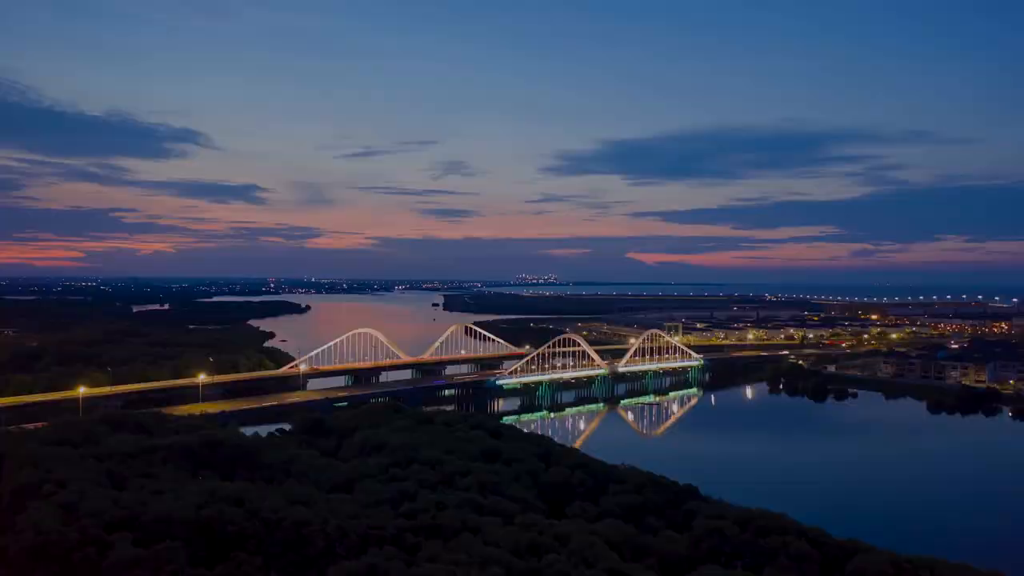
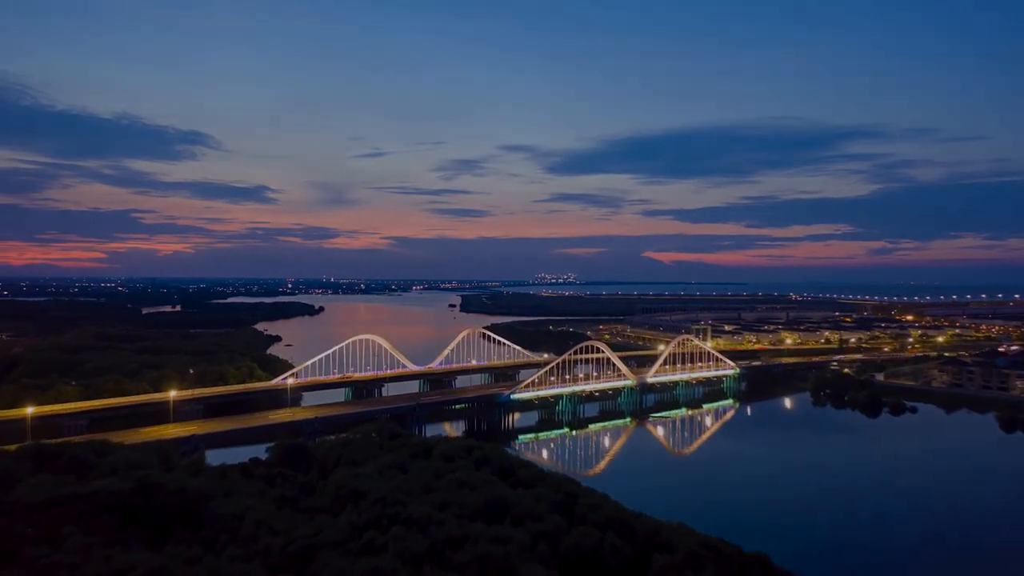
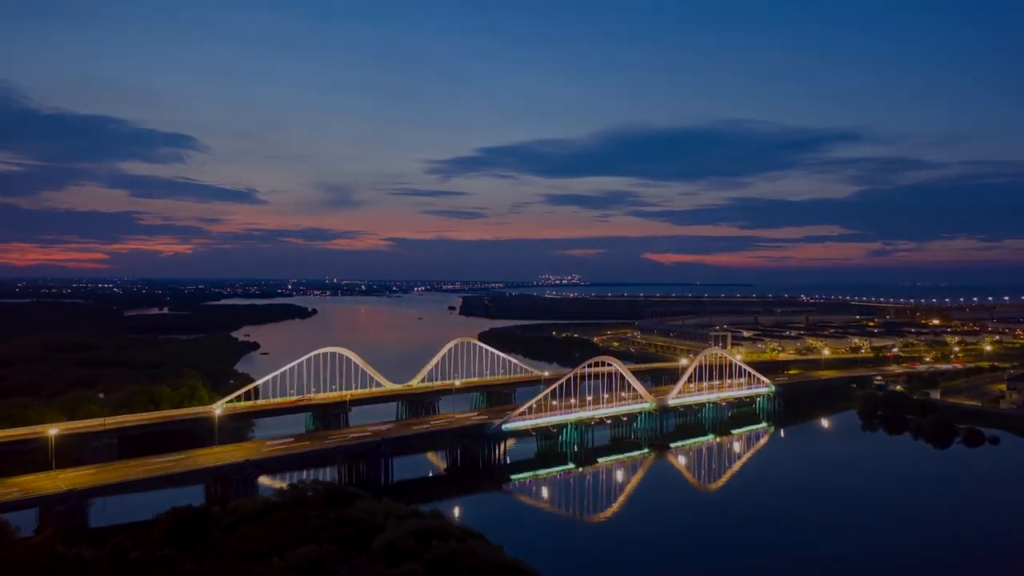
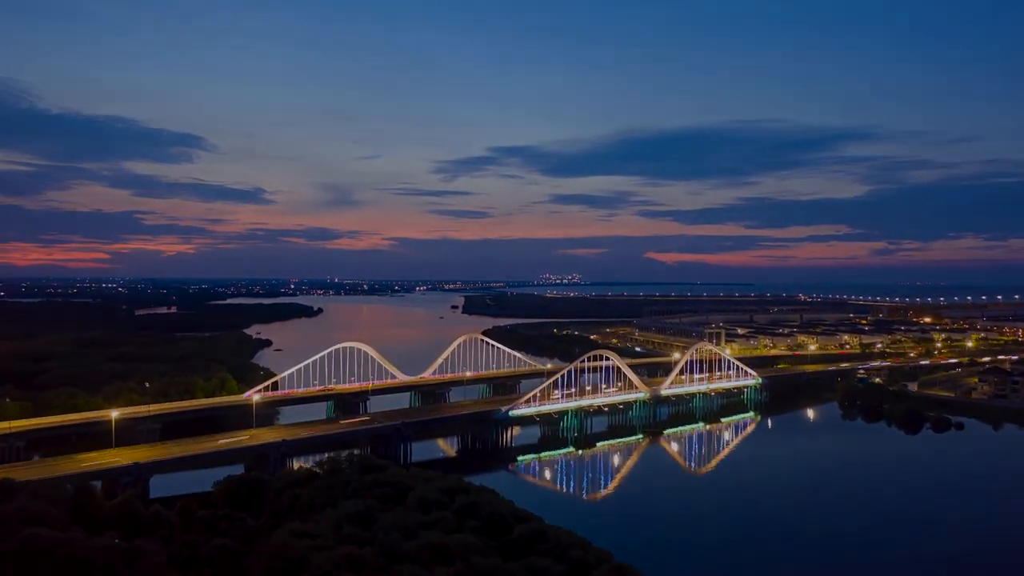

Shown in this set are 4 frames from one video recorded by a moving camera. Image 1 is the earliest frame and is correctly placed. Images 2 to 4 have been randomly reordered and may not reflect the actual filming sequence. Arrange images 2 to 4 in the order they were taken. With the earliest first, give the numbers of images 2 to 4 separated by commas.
2, 4, 3
